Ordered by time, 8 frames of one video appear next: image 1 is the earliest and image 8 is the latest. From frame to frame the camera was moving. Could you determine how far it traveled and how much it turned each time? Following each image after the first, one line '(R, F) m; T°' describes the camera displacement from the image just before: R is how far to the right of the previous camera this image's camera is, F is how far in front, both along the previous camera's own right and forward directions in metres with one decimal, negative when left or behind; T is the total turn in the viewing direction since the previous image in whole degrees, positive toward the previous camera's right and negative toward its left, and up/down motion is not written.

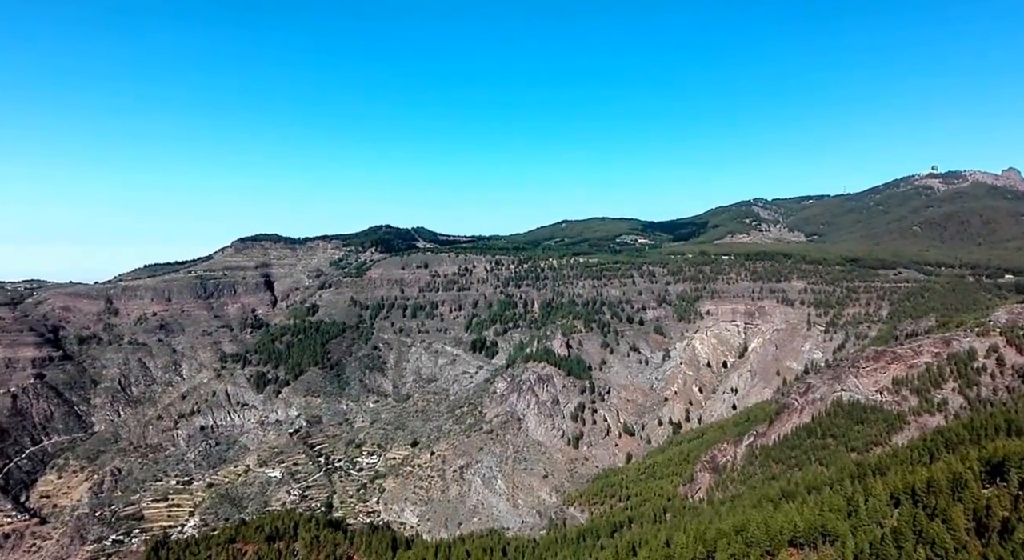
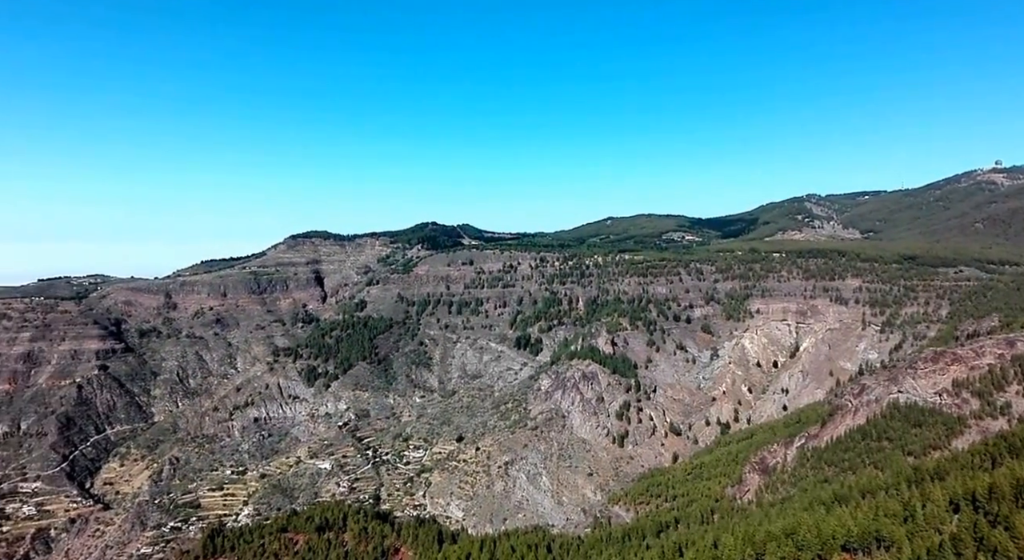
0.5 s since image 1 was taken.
(-0.8, -0.1) m; -3°
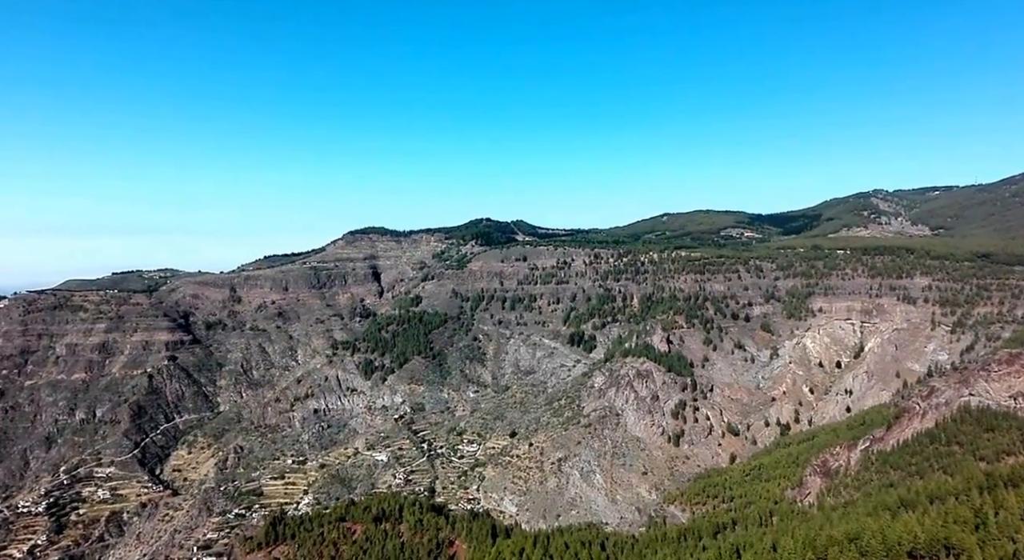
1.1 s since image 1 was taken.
(-1.7, -0.2) m; -4°
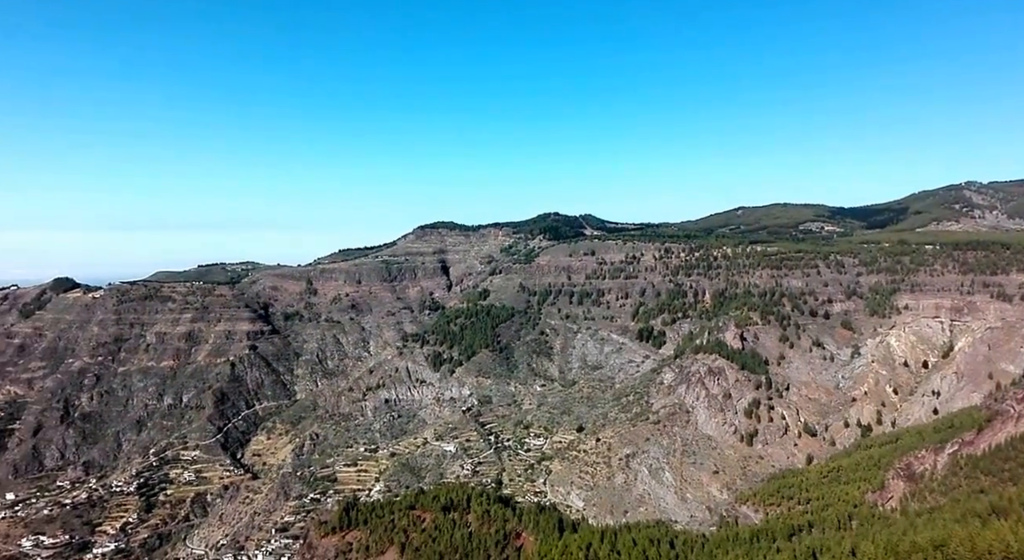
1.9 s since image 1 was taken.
(-1.7, -0.1) m; -5°
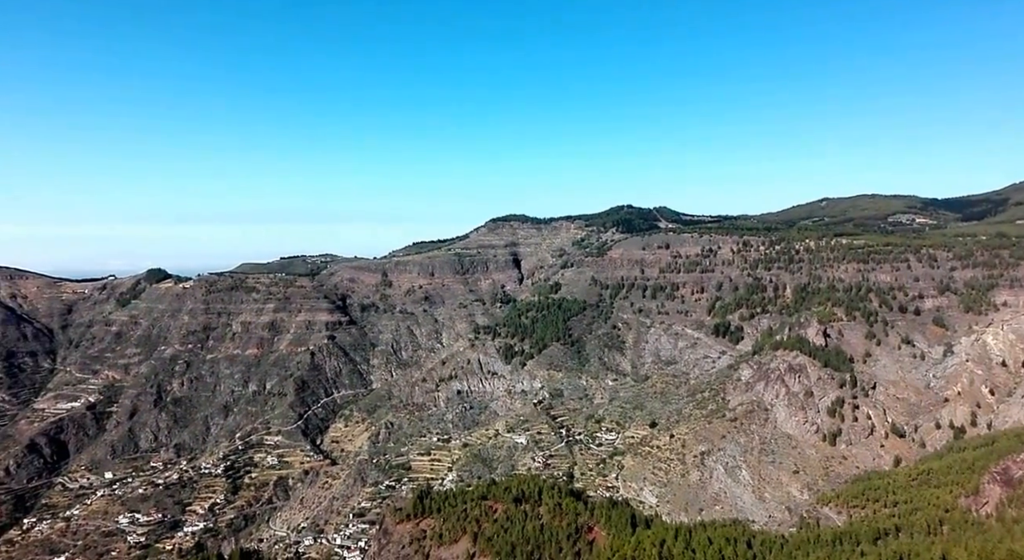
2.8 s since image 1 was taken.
(-2.3, -0.1) m; -5°
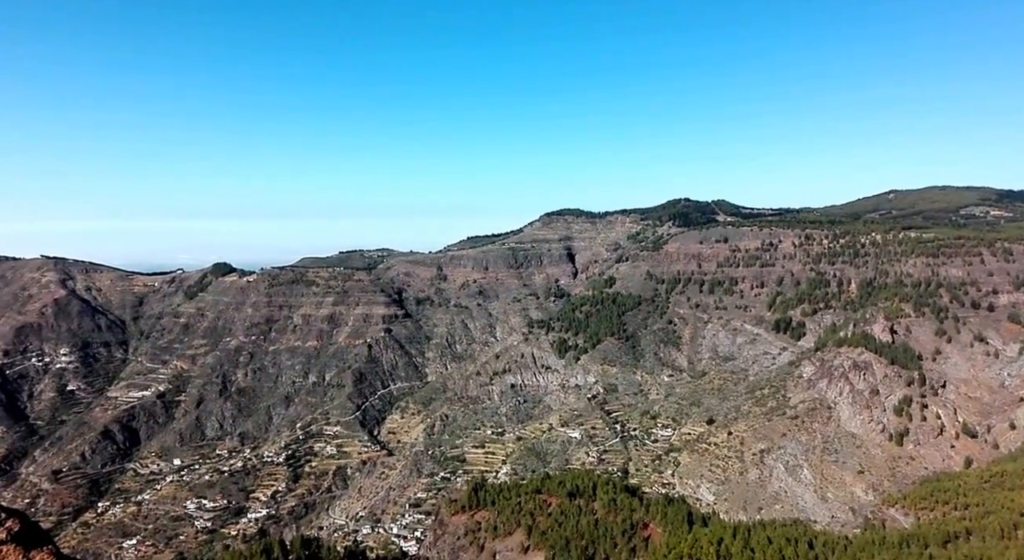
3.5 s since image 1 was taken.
(-2.1, 0.0) m; -3°
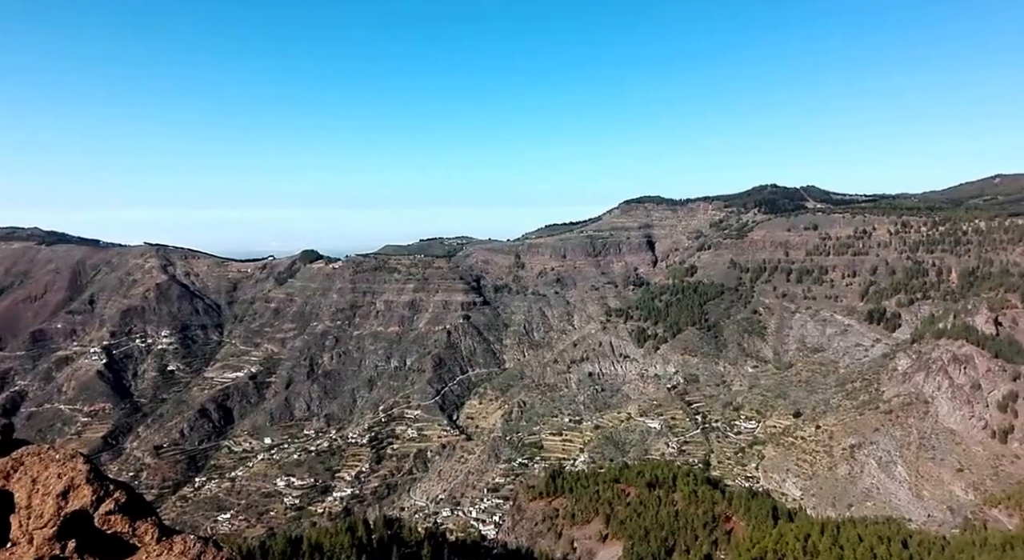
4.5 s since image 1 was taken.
(-3.5, -0.2) m; -5°
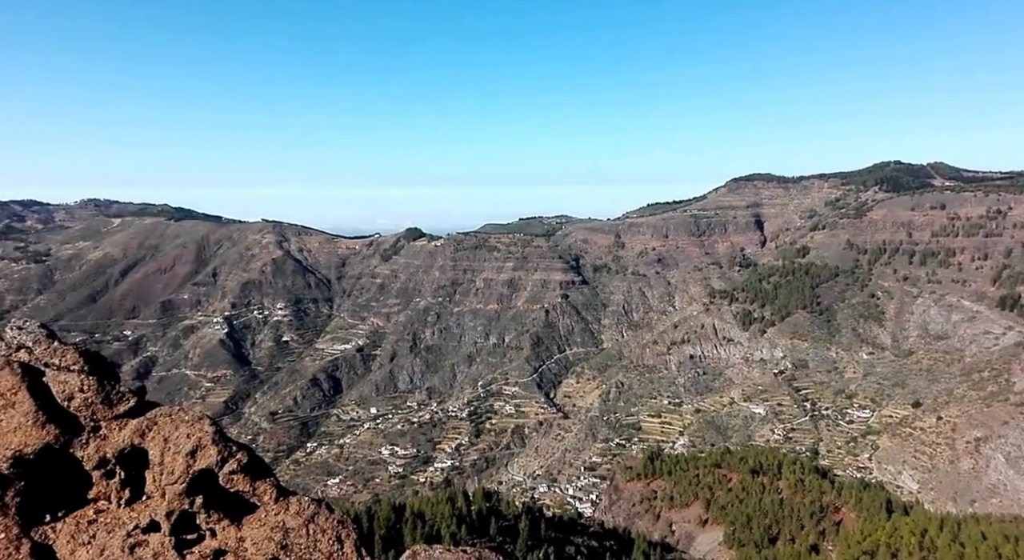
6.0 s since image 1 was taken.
(-3.8, -0.4) m; -6°
